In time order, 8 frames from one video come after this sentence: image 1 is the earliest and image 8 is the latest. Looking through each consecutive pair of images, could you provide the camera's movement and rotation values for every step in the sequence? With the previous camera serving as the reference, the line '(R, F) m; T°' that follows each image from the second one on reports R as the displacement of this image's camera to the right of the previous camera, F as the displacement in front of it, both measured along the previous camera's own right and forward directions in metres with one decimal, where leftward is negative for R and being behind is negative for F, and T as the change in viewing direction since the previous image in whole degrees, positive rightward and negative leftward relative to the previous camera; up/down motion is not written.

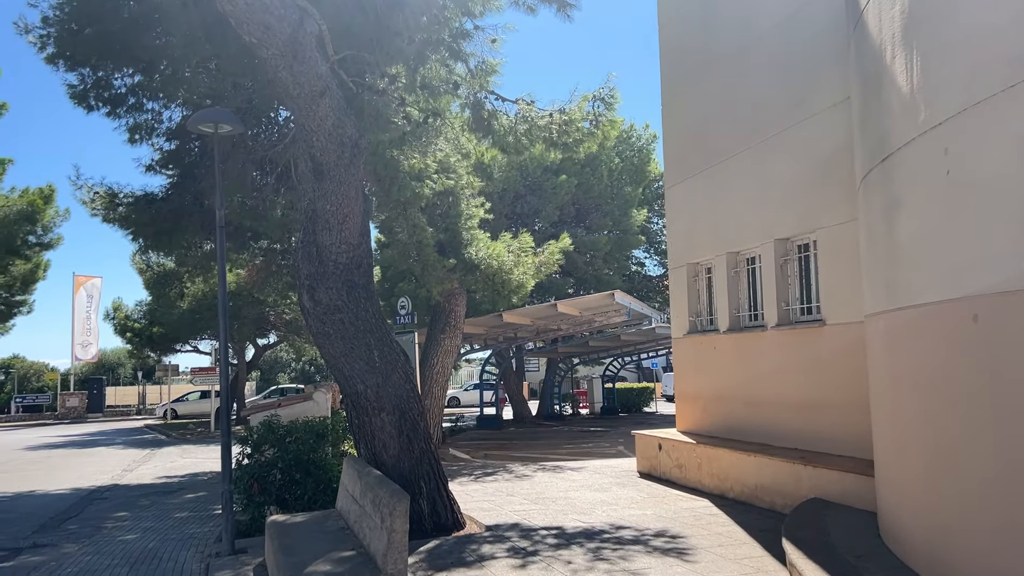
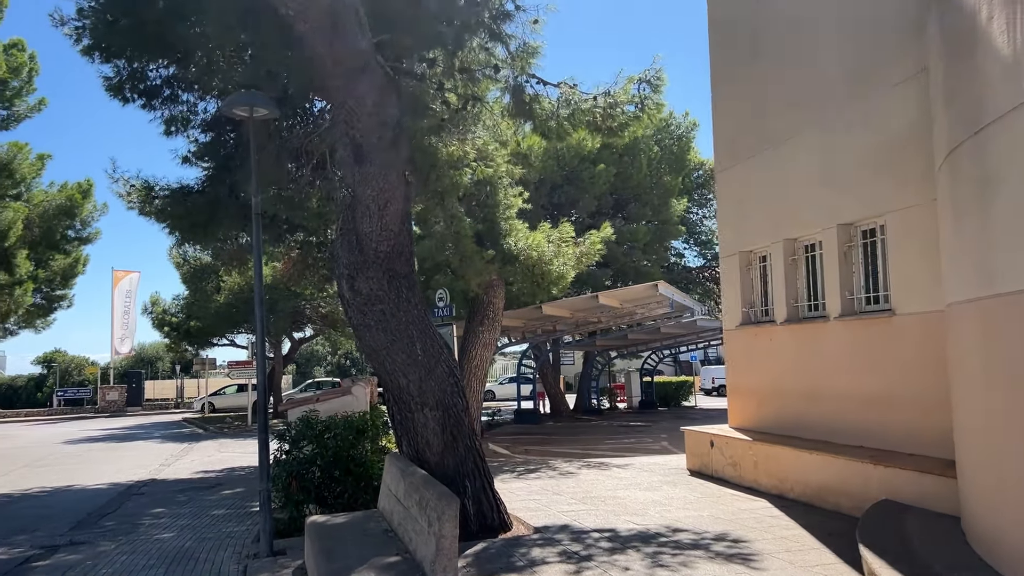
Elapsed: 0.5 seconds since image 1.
(-0.1, +0.3) m; -2°
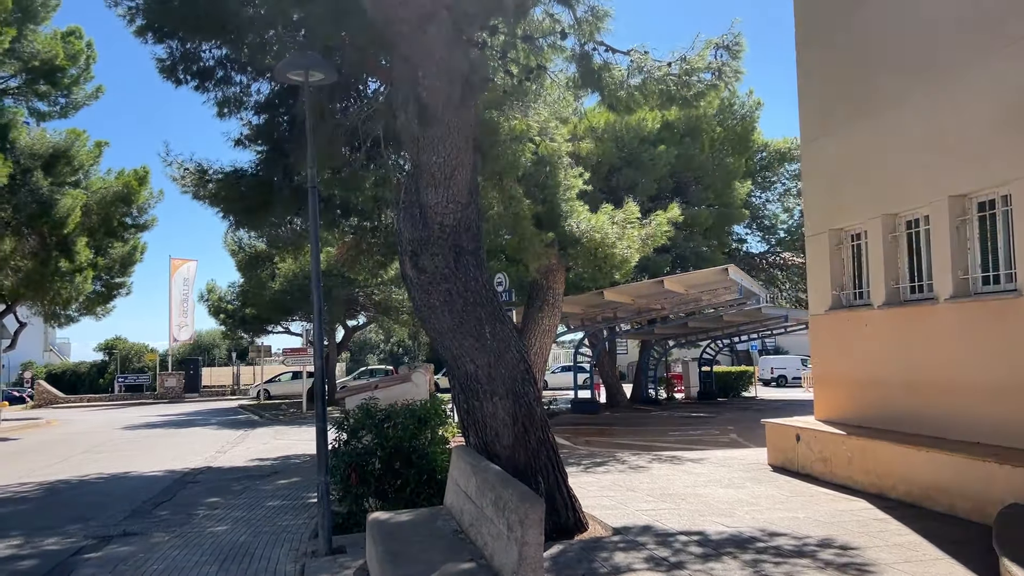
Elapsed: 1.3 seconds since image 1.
(-0.2, +0.5) m; -3°
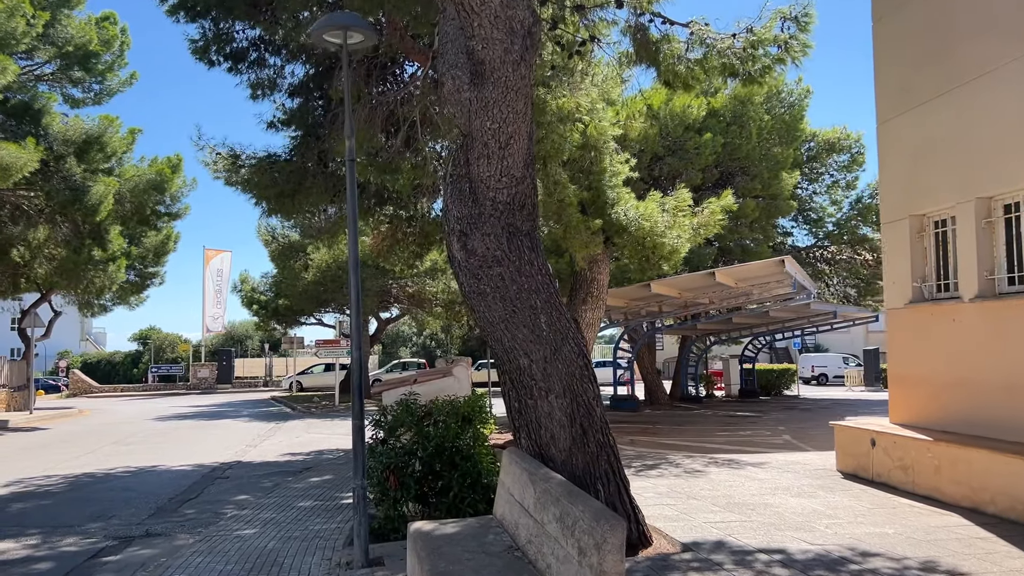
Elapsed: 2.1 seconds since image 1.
(-0.2, +0.6) m; -2°
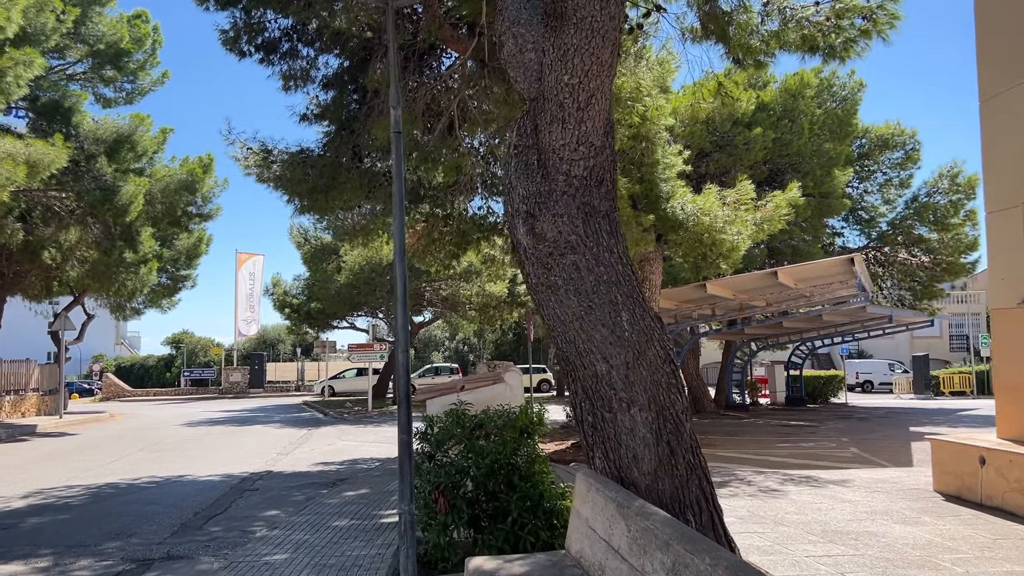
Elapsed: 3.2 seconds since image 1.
(-0.2, +0.8) m; -2°
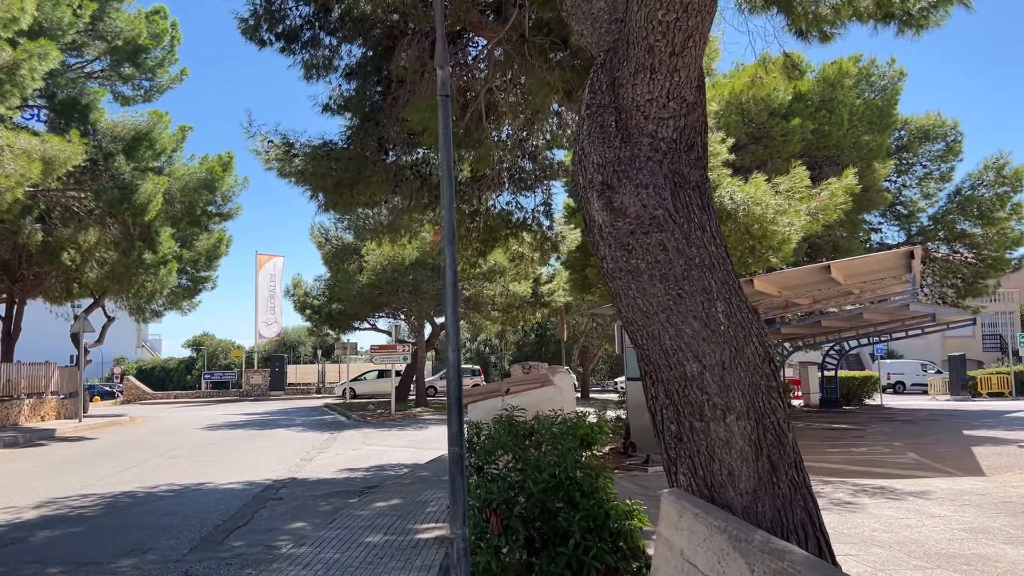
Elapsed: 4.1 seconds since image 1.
(-0.2, +0.6) m; -1°
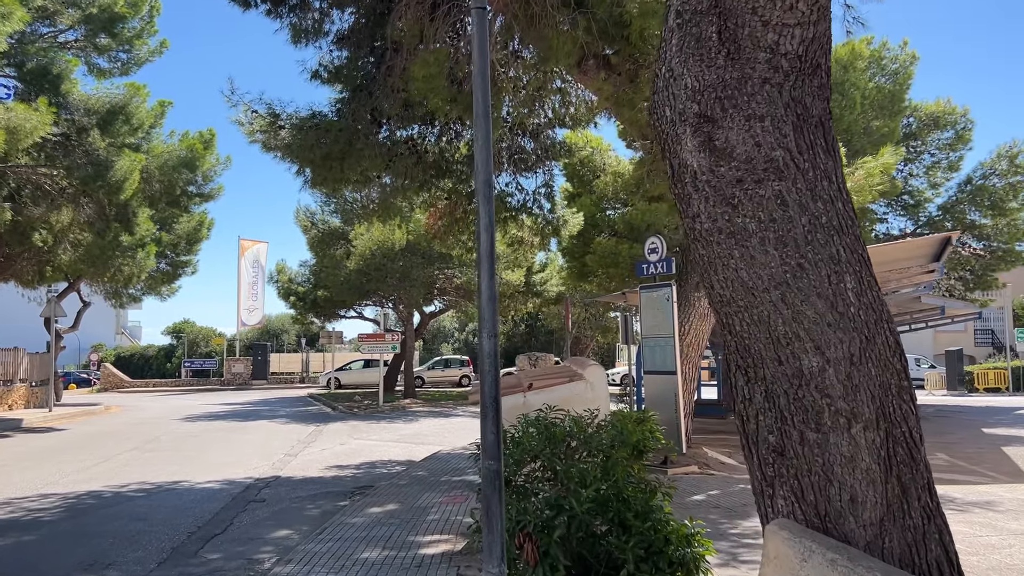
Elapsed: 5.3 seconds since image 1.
(-0.2, +0.9) m; +1°
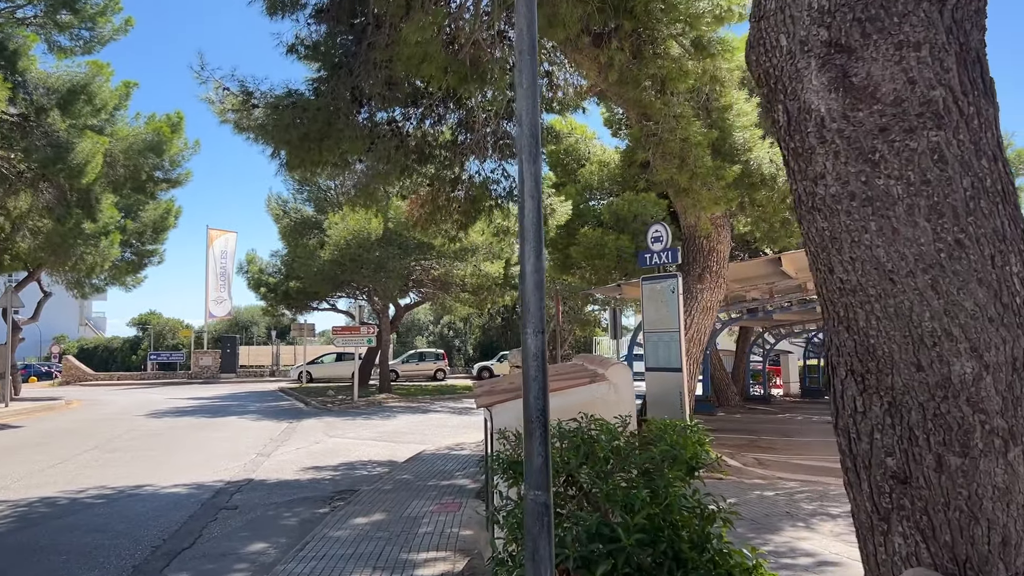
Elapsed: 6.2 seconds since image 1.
(-0.2, +0.6) m; +2°
